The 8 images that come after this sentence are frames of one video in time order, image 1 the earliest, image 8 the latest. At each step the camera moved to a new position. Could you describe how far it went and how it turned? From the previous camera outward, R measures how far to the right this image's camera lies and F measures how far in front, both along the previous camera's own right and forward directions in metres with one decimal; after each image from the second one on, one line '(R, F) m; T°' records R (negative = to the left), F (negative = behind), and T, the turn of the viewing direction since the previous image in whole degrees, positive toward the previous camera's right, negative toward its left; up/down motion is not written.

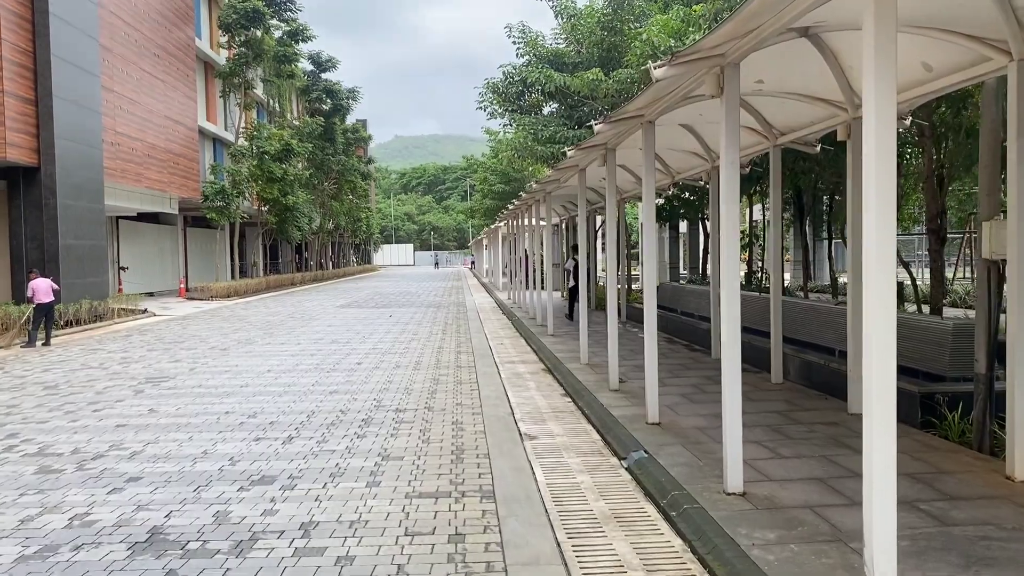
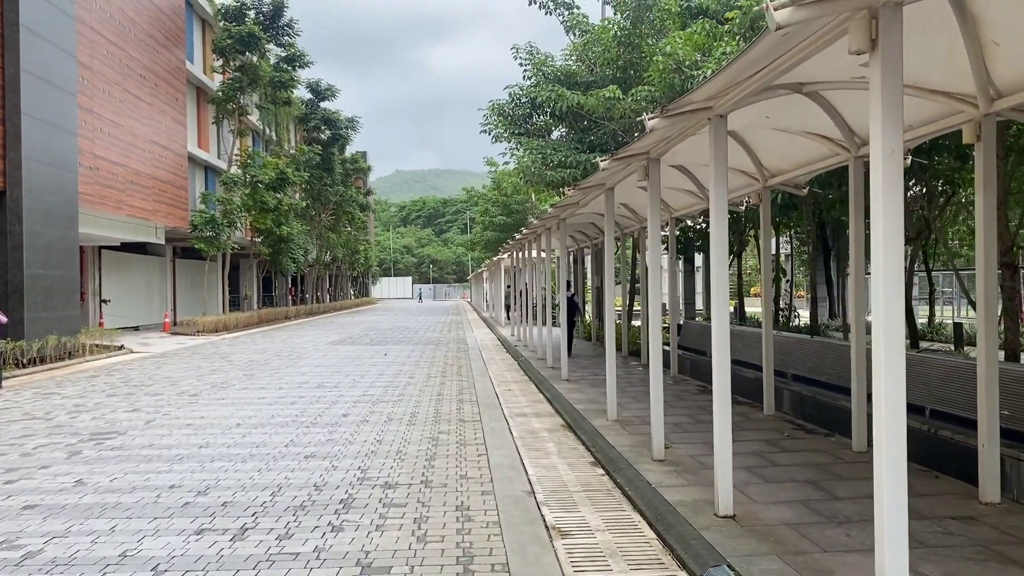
(-0.1, +1.4) m; 0°
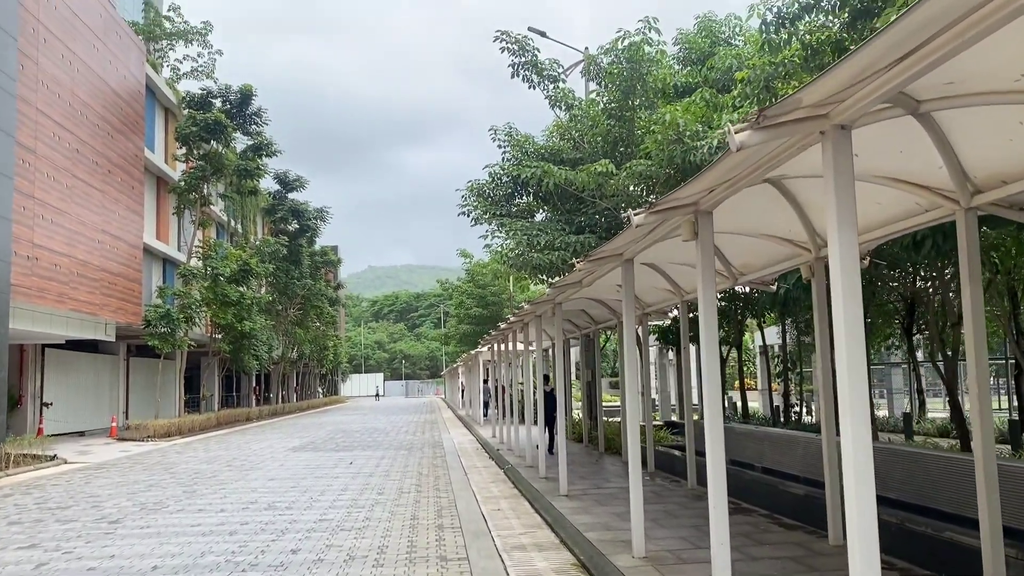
(-0.2, +1.6) m; +2°
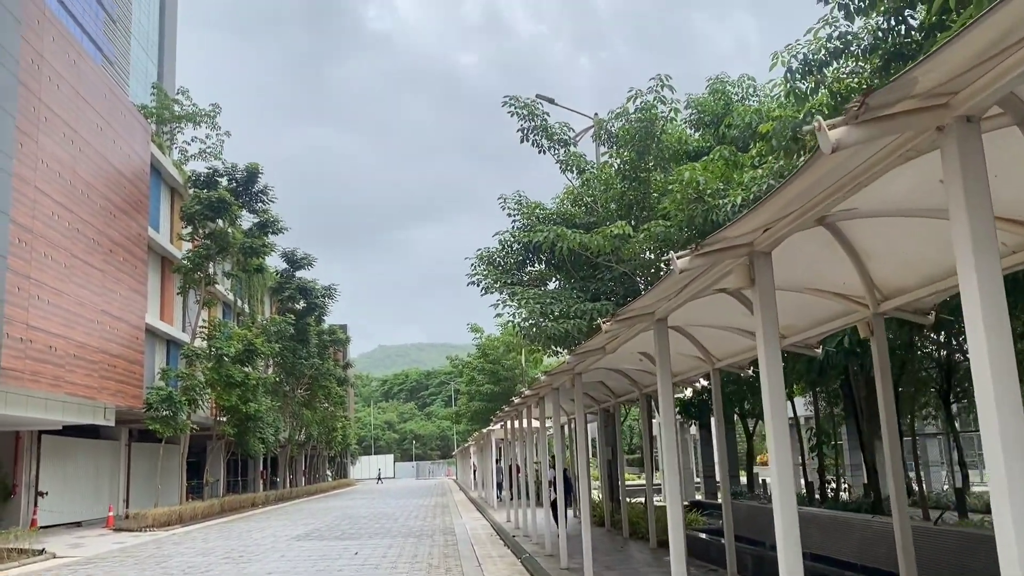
(0.0, +0.7) m; -1°
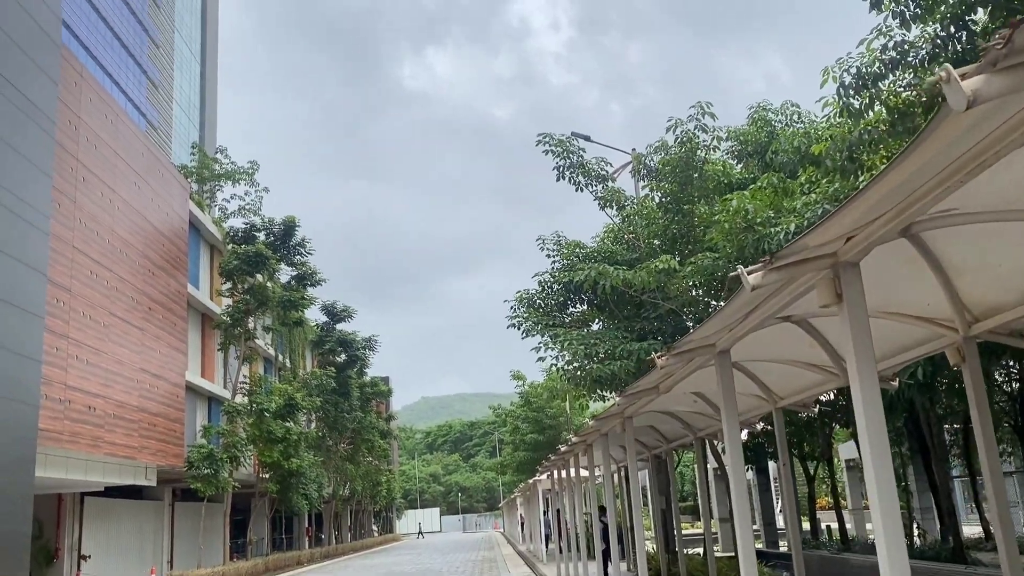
(0.0, +0.5) m; -3°
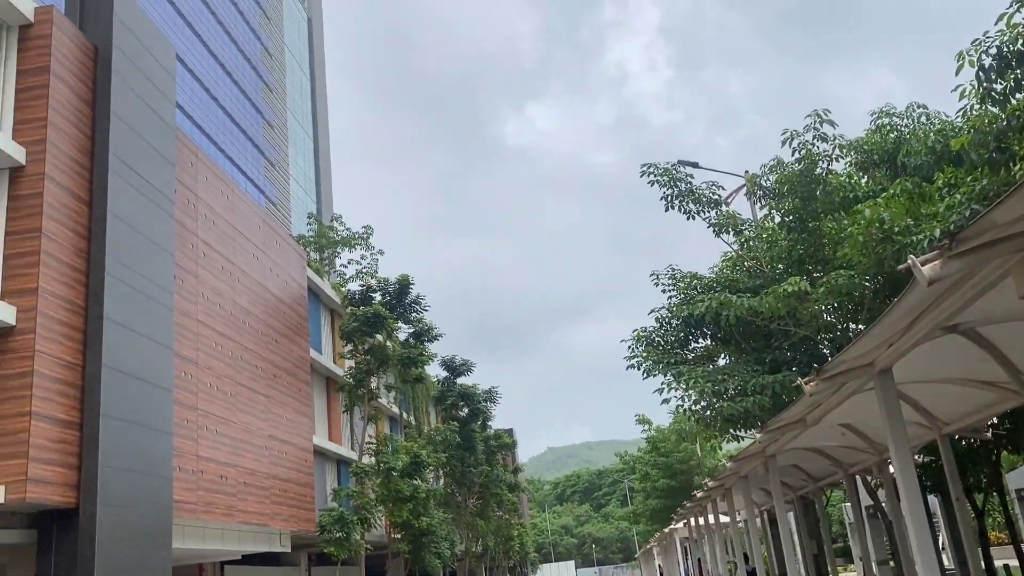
(0.0, +0.5) m; -8°
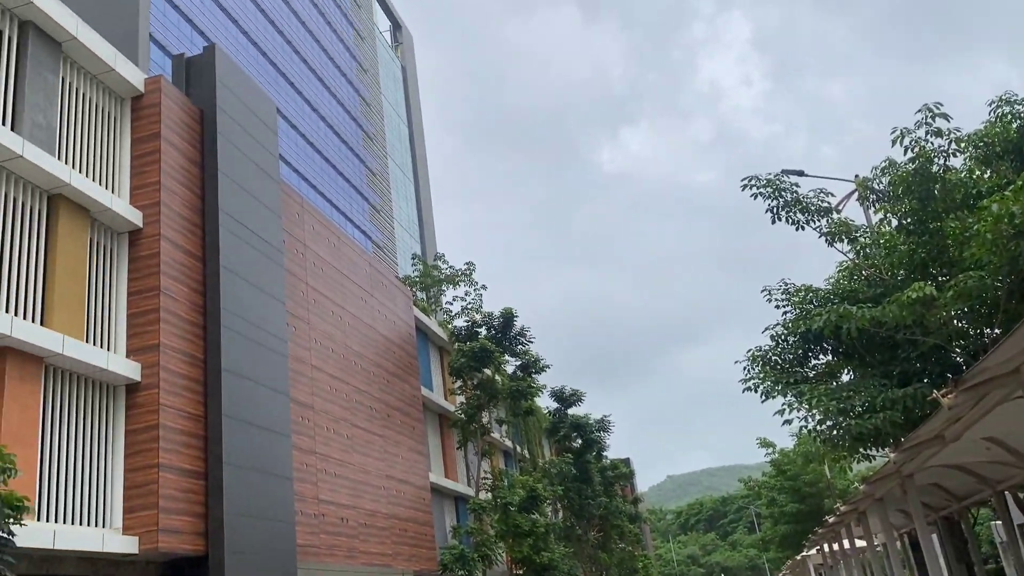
(0.0, +0.2) m; -7°
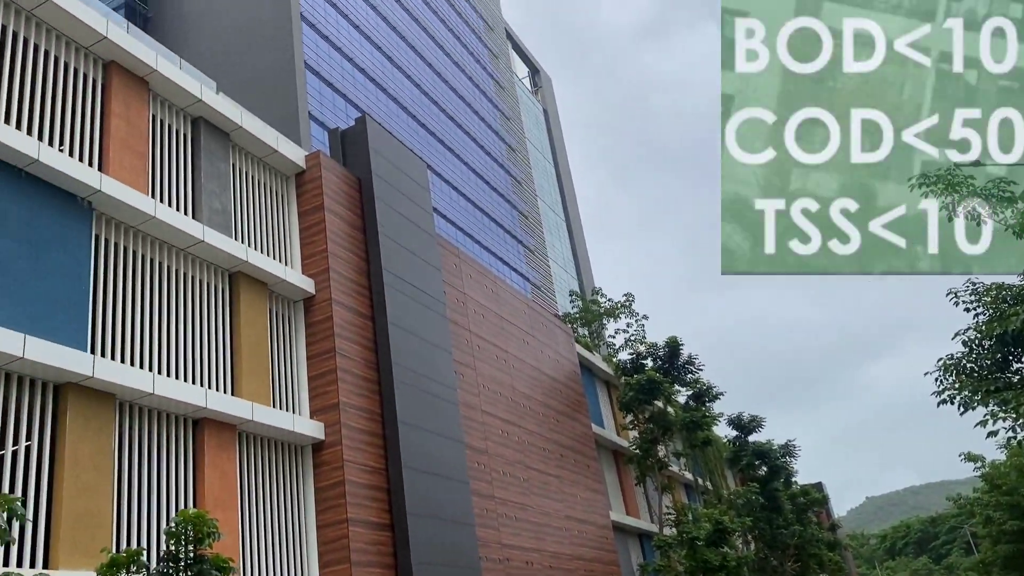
(+0.1, 0.0) m; -11°
